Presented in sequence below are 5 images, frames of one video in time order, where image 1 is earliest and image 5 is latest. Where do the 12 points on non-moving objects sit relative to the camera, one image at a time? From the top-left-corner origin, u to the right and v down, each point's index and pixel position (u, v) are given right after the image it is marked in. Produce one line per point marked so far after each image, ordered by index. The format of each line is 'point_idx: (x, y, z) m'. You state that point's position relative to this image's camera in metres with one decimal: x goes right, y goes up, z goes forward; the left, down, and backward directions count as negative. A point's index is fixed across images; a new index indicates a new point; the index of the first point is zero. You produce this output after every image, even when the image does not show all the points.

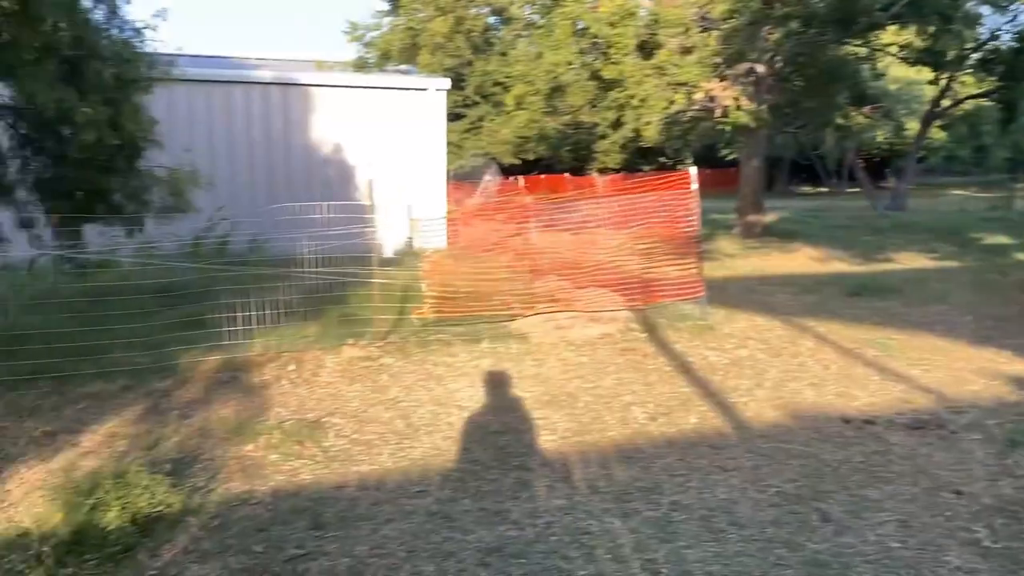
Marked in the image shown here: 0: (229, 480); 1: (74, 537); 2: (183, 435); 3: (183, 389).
0: (-1.3, -0.9, +4.1) m
1: (-1.7, -0.9, +3.4) m
2: (-1.8, -0.8, +4.9) m
3: (-2.2, -0.7, +5.9) m
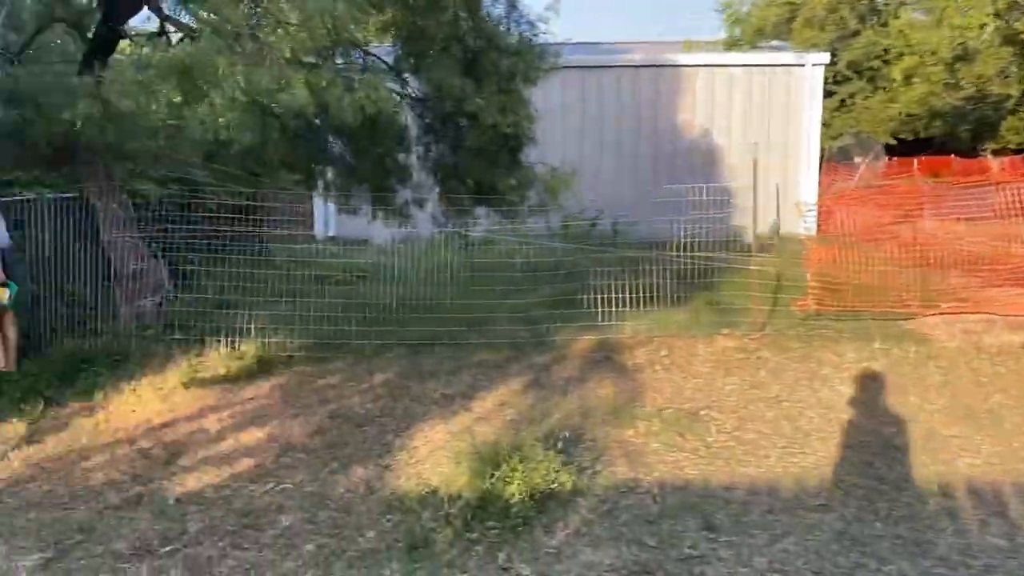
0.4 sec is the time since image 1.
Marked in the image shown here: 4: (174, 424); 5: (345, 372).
0: (+0.5, -0.8, +4.0) m
1: (-0.1, -0.8, +3.5) m
2: (+0.3, -0.7, +5.0) m
3: (+0.3, -0.5, +6.0) m
4: (-1.9, -0.8, +4.9) m
5: (-1.1, -0.6, +6.0) m
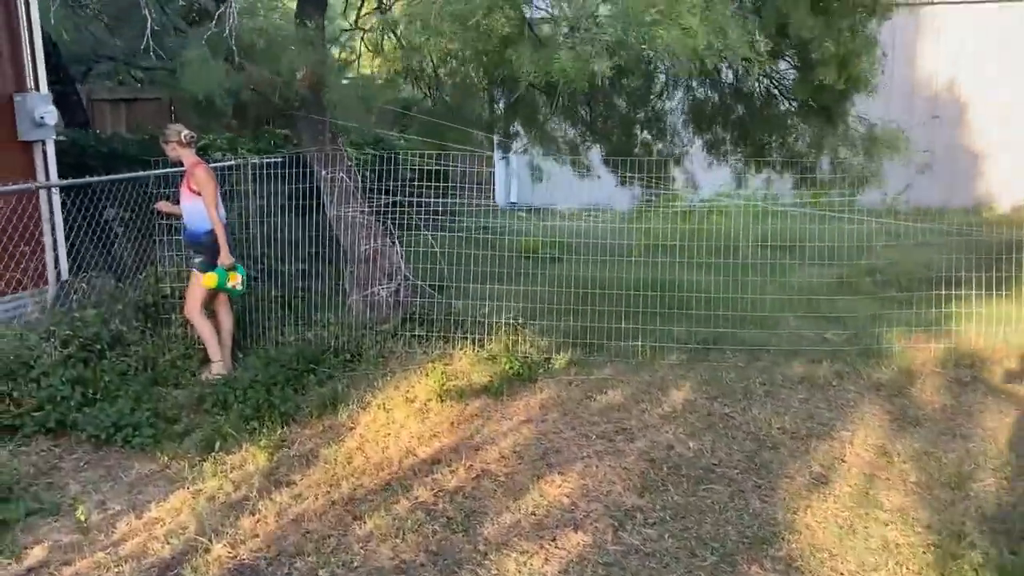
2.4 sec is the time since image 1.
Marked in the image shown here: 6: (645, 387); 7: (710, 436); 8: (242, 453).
0: (+1.9, -0.9, +2.6) m
1: (+1.2, -0.9, +2.1) m
2: (+1.9, -0.7, +3.5) m
3: (+2.1, -0.5, +4.6) m
4: (-0.3, -0.7, +3.8) m
5: (+0.6, -0.5, +4.7) m
6: (+0.7, -0.5, +4.7) m
7: (+0.9, -0.7, +3.9) m
8: (-1.2, -0.7, +3.9) m
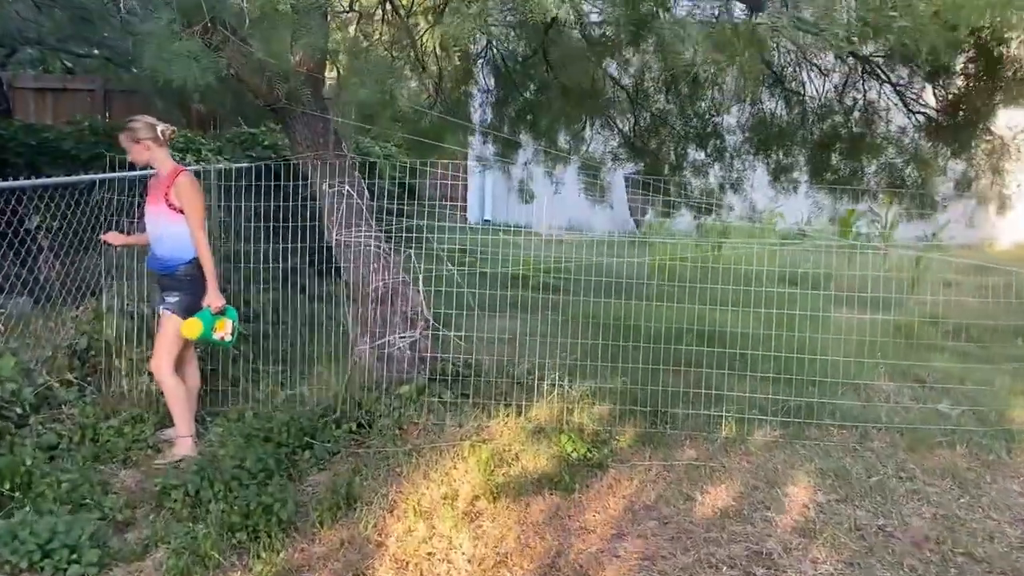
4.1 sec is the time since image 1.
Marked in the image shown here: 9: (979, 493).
0: (+2.3, -1.1, +1.6) m
1: (+1.7, -1.2, +1.1) m
2: (+2.2, -1.0, +2.6) m
3: (+2.3, -0.8, +3.6) m
4: (+0.1, -1.0, +2.7) m
5: (+0.9, -0.8, +3.7) m
6: (+1.0, -0.8, +3.6) m
7: (+1.2, -0.9, +2.9) m
8: (-0.9, -0.9, +2.7) m
9: (+1.9, -0.8, +3.5) m
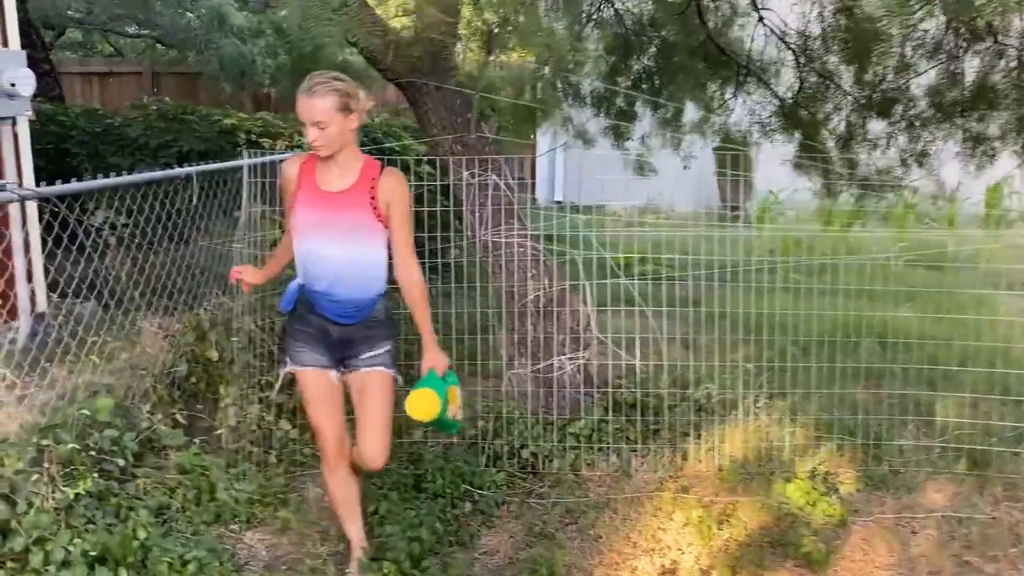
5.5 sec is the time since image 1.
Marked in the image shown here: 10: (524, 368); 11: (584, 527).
0: (+3.0, -1.2, +0.8) m
1: (+2.4, -1.3, +0.3) m
2: (+2.9, -1.0, +1.7) m
3: (+3.1, -0.8, +2.8) m
4: (+0.8, -1.0, +2.0) m
5: (+1.6, -0.8, +2.9) m
6: (+1.7, -0.8, +2.8) m
7: (+1.9, -1.0, +2.1) m
8: (-0.2, -1.0, +2.0) m
9: (+2.6, -0.8, +2.7) m
10: (0.0, -0.3, +3.4) m
11: (+0.2, -0.8, +3.0) m
